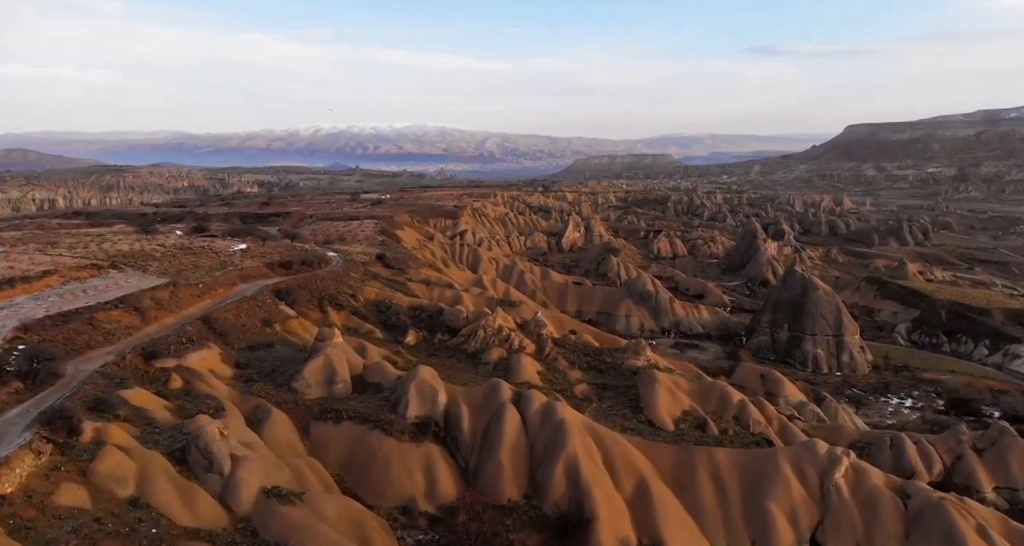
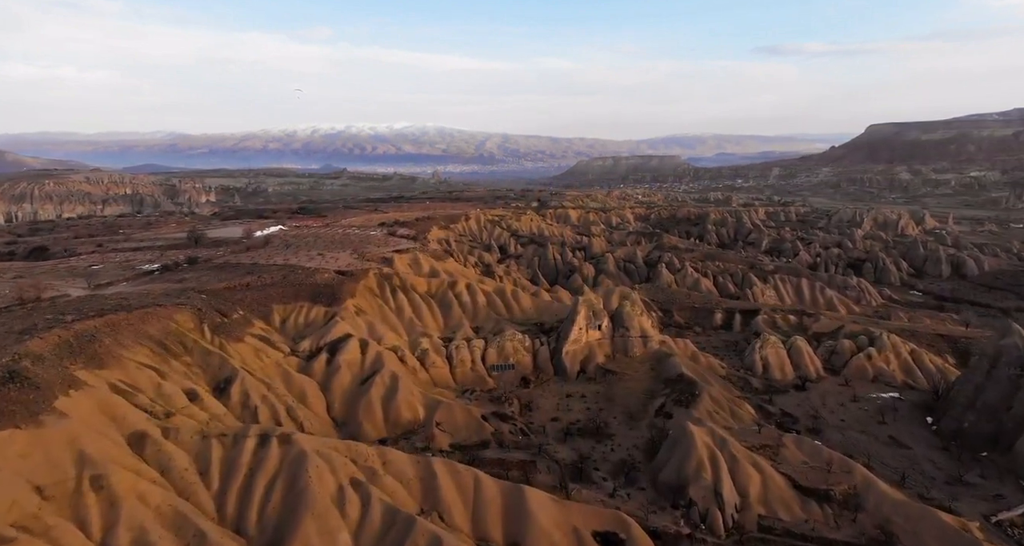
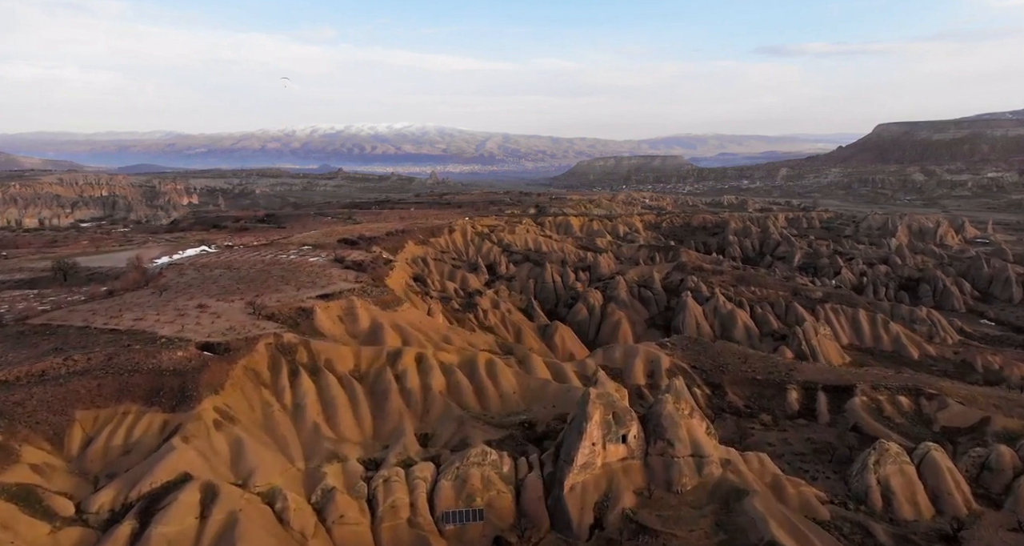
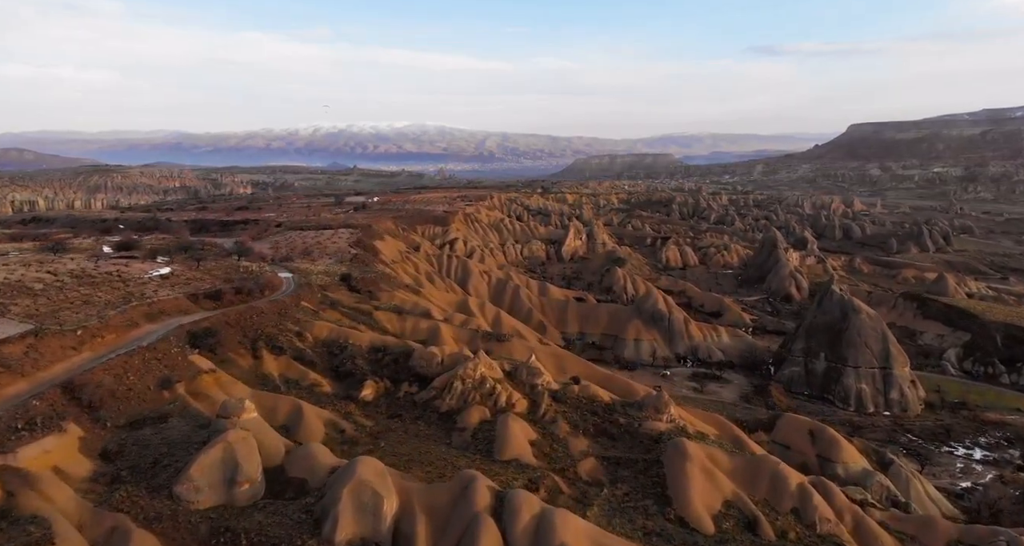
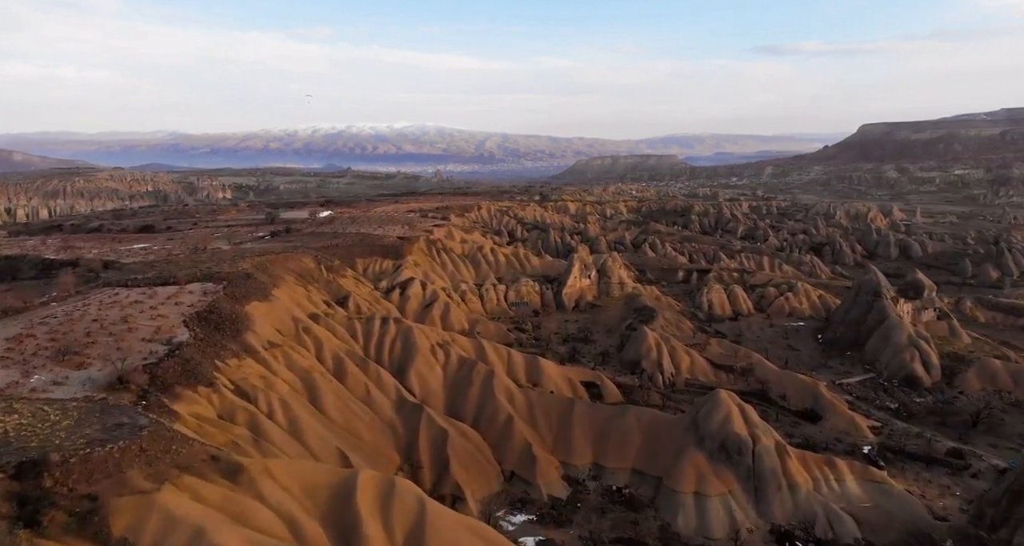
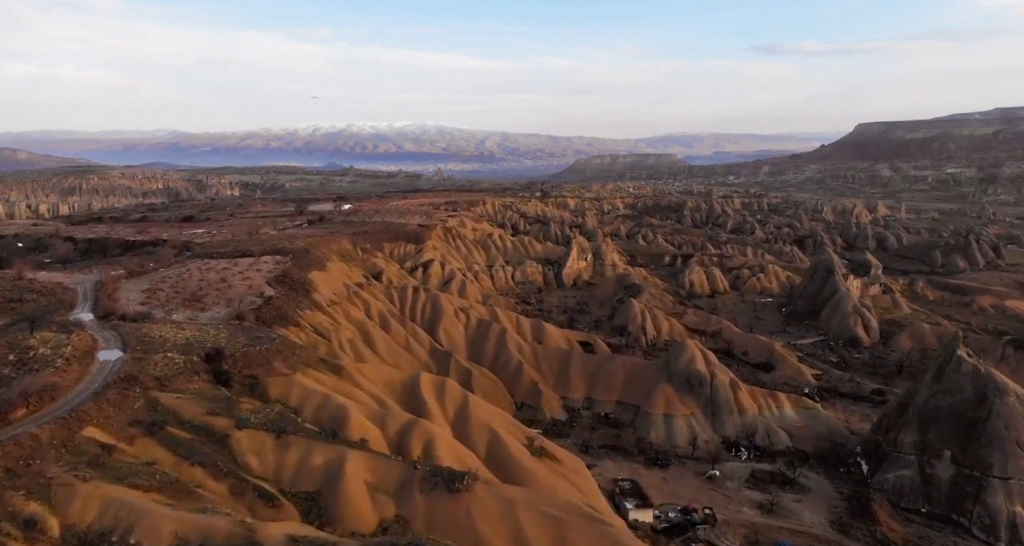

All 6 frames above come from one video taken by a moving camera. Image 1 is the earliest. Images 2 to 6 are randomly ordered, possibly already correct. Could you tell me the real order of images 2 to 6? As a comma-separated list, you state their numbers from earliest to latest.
4, 6, 5, 2, 3
